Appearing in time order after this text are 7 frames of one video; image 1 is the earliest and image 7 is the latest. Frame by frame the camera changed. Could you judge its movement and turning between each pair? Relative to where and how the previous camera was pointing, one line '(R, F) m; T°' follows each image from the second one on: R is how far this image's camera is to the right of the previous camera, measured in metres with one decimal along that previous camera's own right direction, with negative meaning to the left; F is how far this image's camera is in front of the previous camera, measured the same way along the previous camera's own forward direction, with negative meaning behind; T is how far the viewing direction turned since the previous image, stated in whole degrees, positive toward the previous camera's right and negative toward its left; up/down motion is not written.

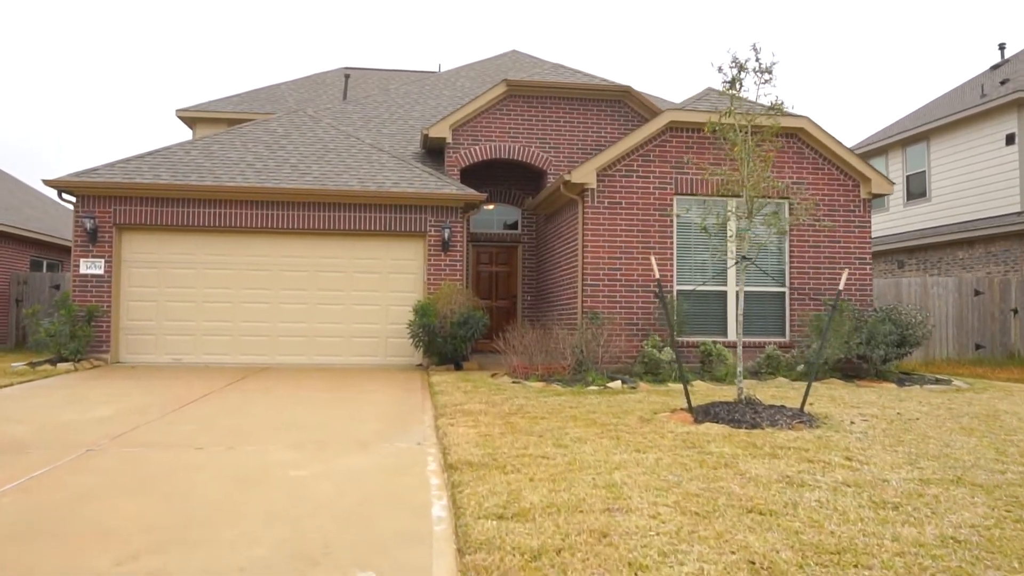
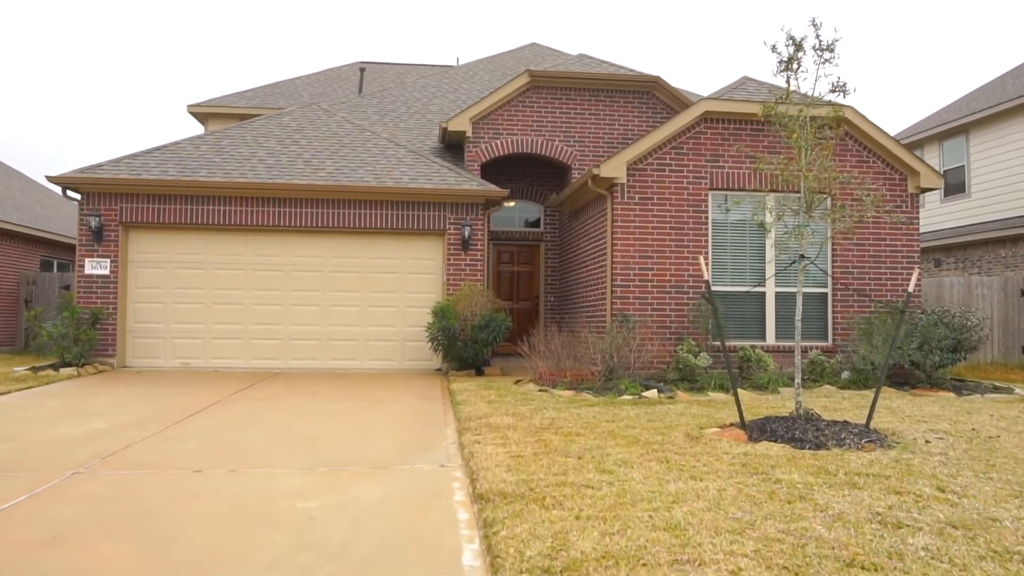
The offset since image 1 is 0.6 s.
(-0.1, +0.6) m; -1°
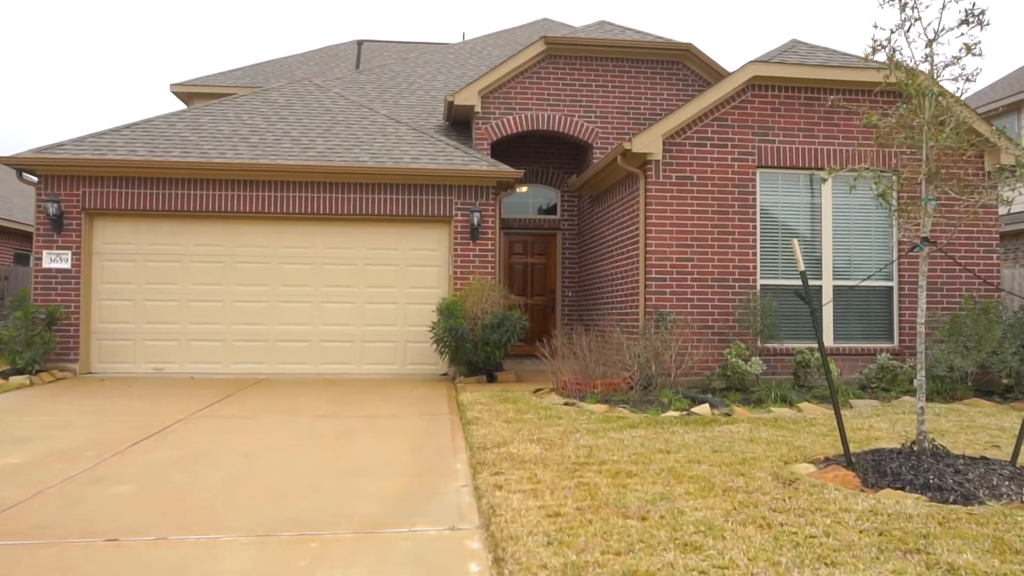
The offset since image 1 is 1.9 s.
(-0.1, +1.4) m; 0°
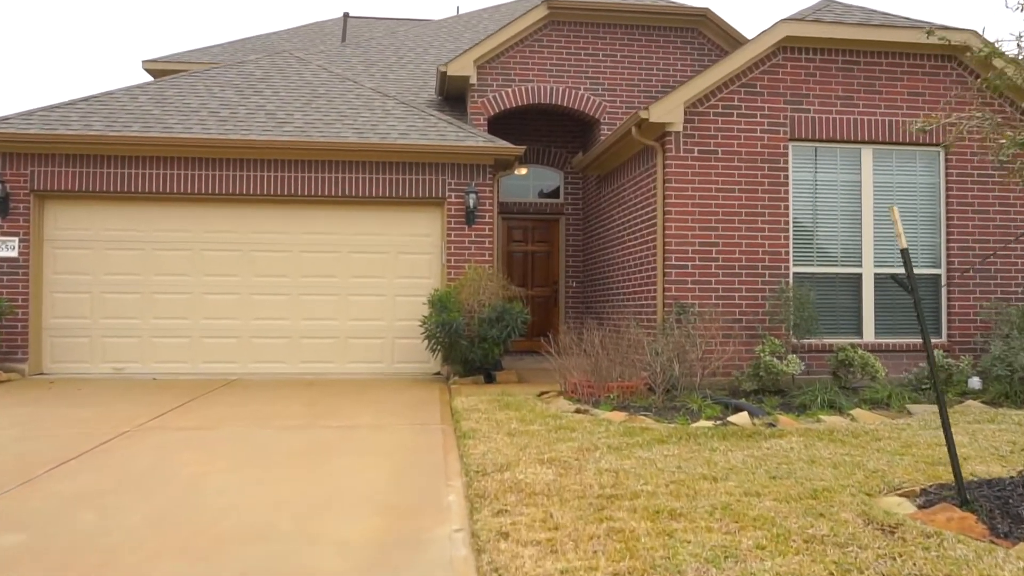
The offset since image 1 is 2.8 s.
(-0.1, +1.1) m; 0°
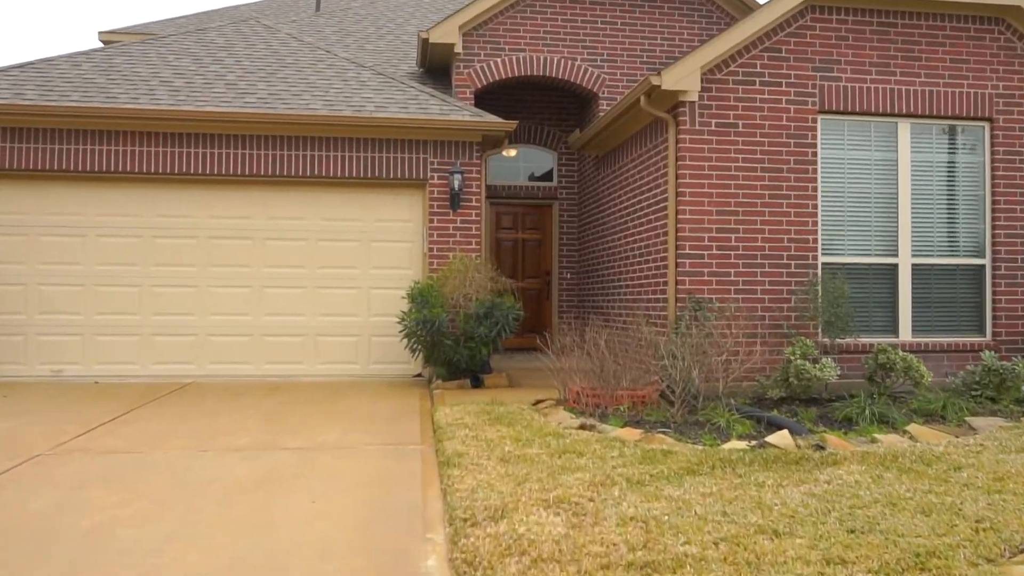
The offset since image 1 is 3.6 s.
(-0.1, +1.0) m; +1°
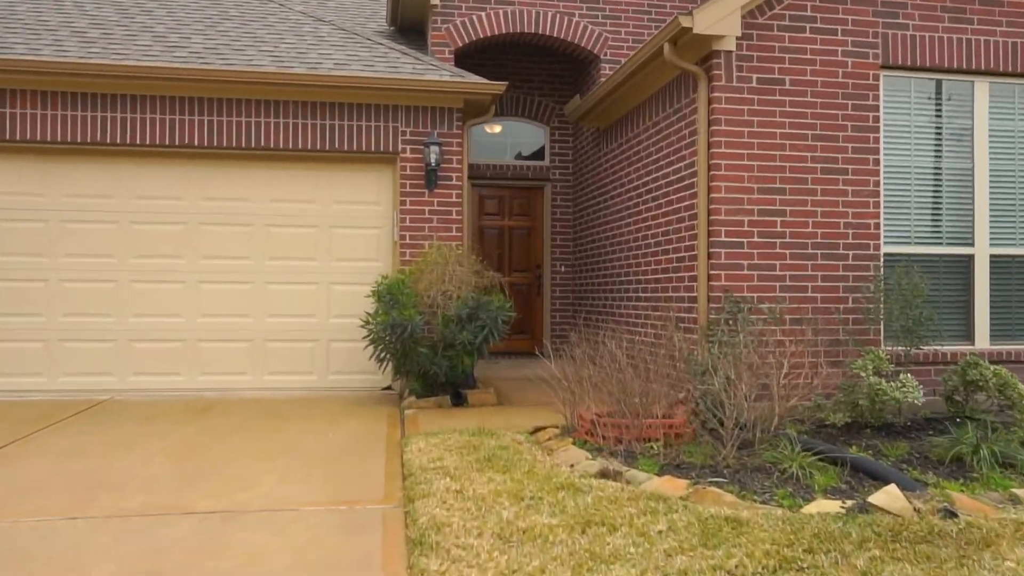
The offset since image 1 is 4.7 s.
(-0.1, +1.4) m; +2°
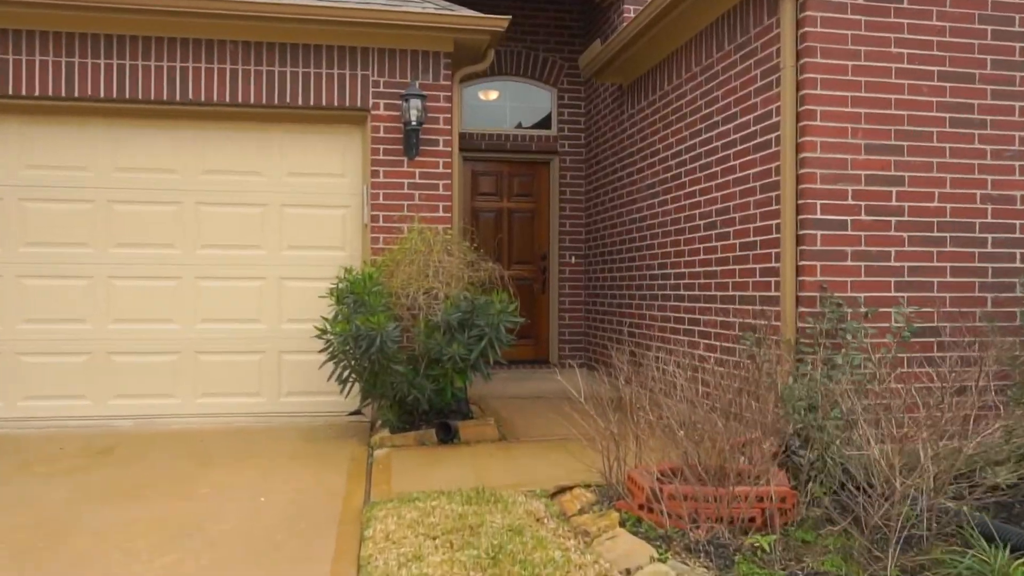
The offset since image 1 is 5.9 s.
(-0.1, +1.6) m; +1°
